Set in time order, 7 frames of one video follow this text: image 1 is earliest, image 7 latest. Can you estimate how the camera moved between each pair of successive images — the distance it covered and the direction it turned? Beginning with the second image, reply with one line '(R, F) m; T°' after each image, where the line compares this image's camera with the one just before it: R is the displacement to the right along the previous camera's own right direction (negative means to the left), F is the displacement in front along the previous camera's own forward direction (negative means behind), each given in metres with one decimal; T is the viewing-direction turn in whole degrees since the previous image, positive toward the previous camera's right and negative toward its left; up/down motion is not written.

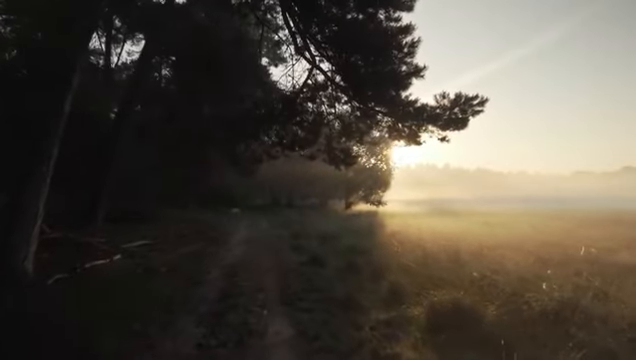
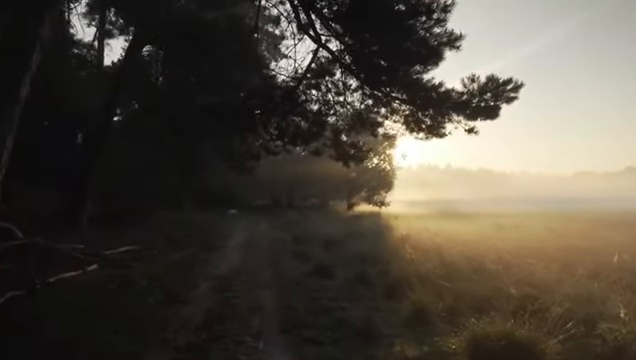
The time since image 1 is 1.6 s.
(-0.1, +2.0) m; 0°
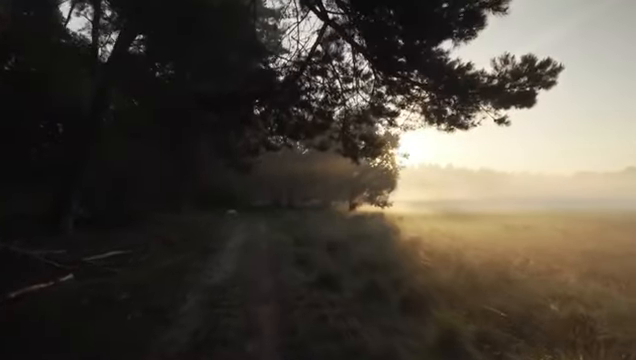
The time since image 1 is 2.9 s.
(-0.1, +1.6) m; 0°
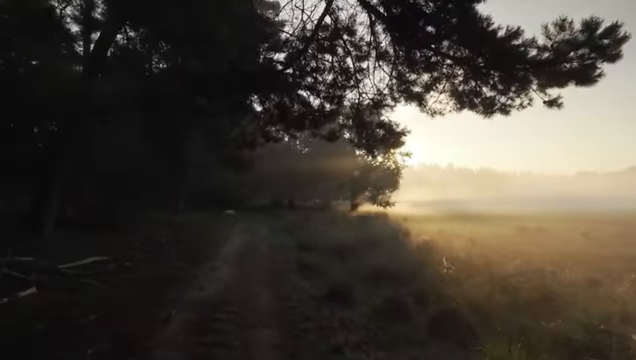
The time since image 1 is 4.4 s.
(-0.2, +1.9) m; 0°
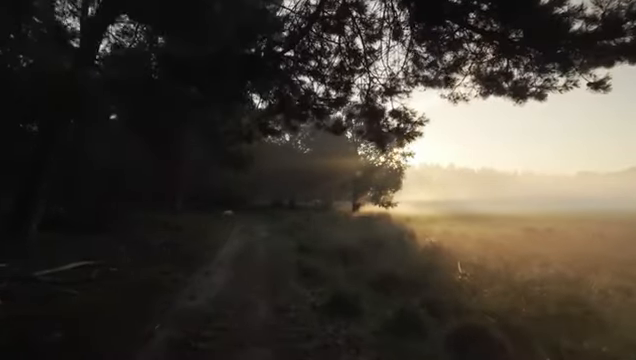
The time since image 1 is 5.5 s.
(-0.1, +1.3) m; 0°
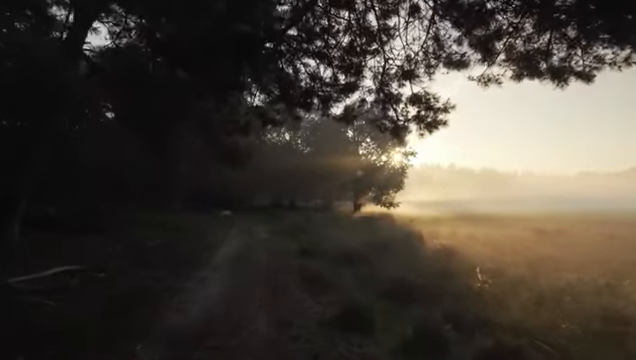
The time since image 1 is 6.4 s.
(-0.1, +1.2) m; 0°
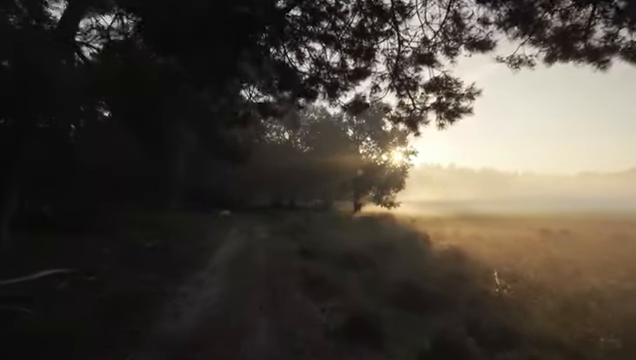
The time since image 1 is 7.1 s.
(-0.1, +0.8) m; 0°
